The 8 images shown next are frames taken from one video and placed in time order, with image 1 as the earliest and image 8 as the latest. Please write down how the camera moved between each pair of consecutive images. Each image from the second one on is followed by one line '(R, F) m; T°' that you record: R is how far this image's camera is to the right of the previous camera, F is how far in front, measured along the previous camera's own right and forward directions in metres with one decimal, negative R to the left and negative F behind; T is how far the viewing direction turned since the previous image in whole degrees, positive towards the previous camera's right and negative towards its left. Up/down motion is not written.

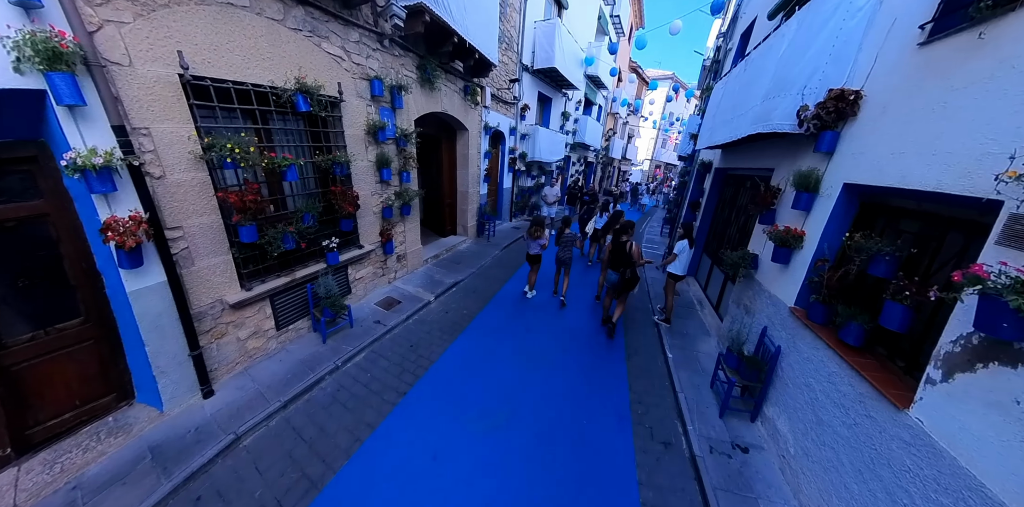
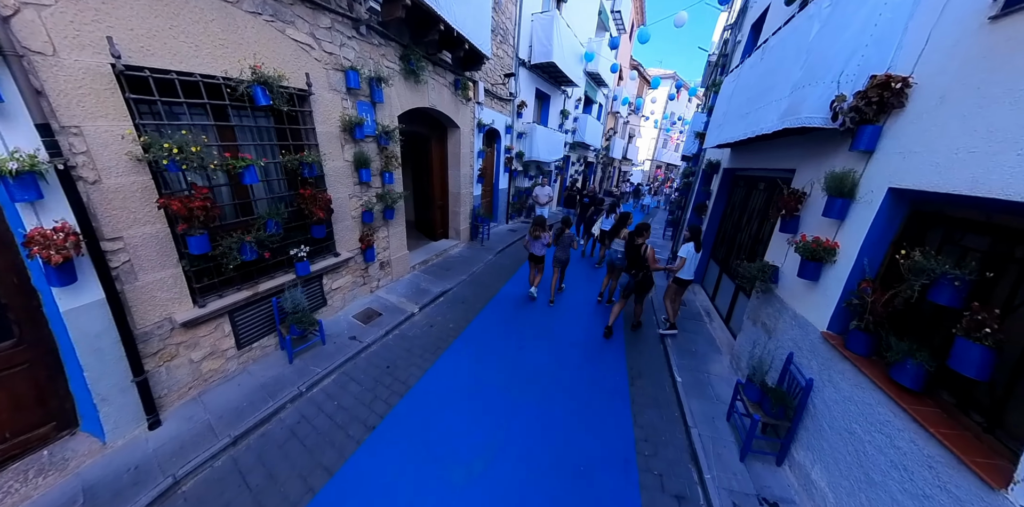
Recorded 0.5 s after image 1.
(+0.1, +0.4) m; 0°
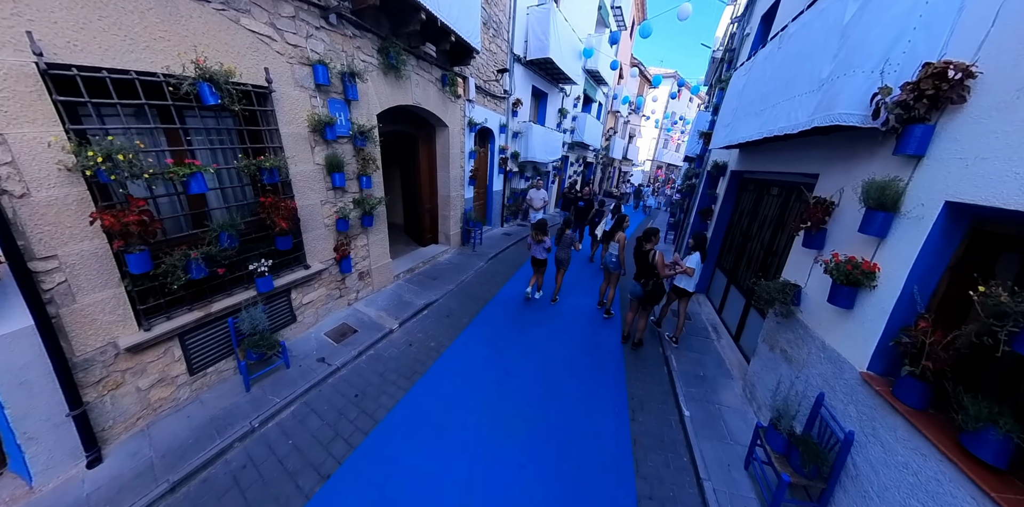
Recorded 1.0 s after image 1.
(+0.1, +0.4) m; 0°
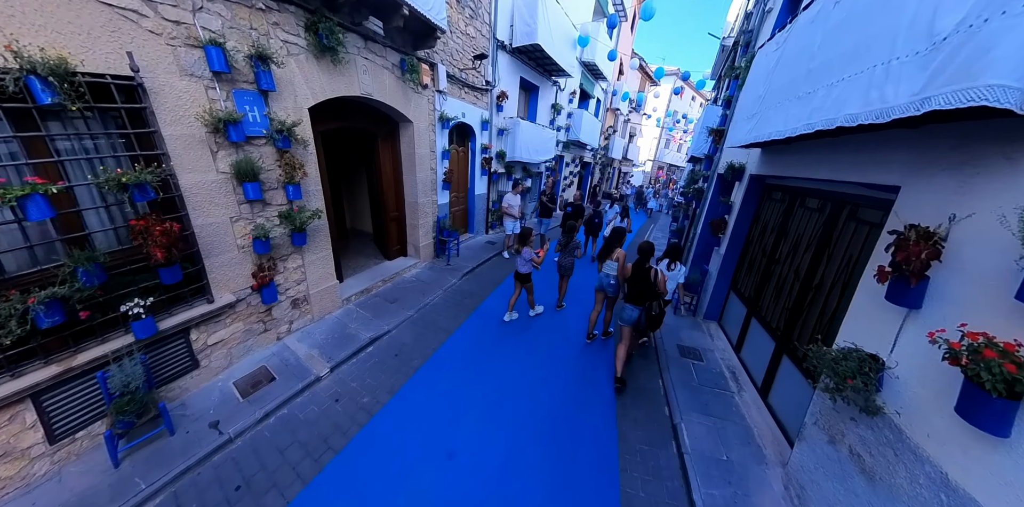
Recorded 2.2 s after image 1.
(+0.4, +0.9) m; 0°
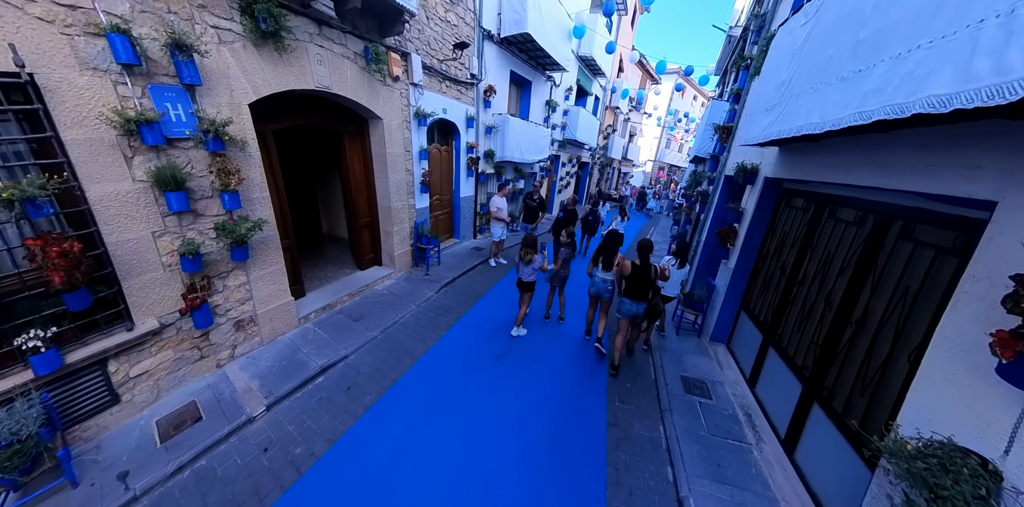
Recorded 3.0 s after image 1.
(+0.3, +0.5) m; 0°
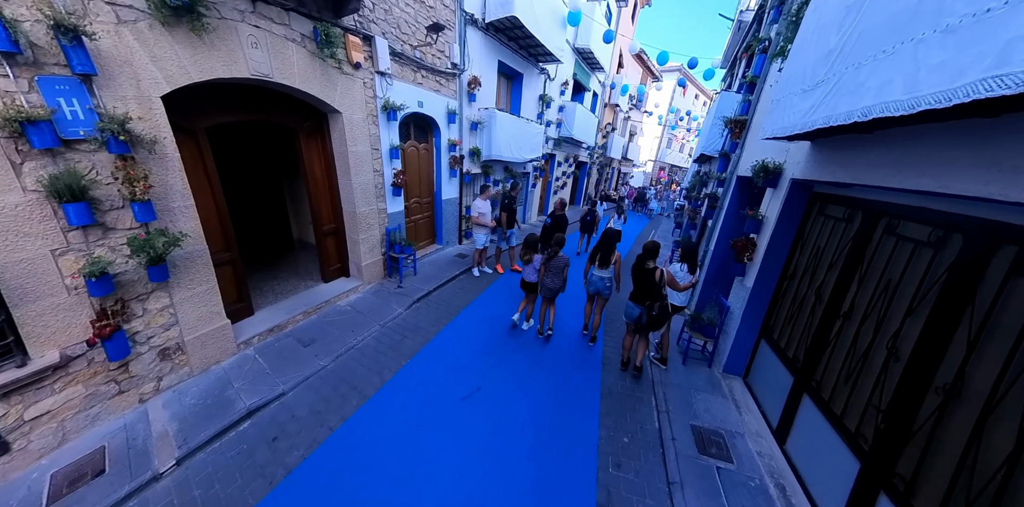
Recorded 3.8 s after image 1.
(+0.3, +0.6) m; 0°
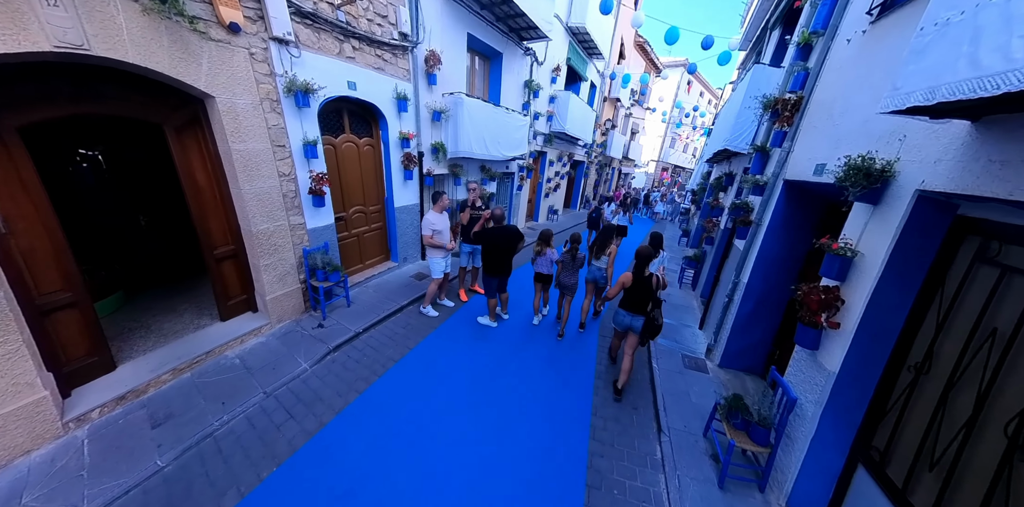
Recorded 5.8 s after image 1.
(+0.5, +1.3) m; 0°
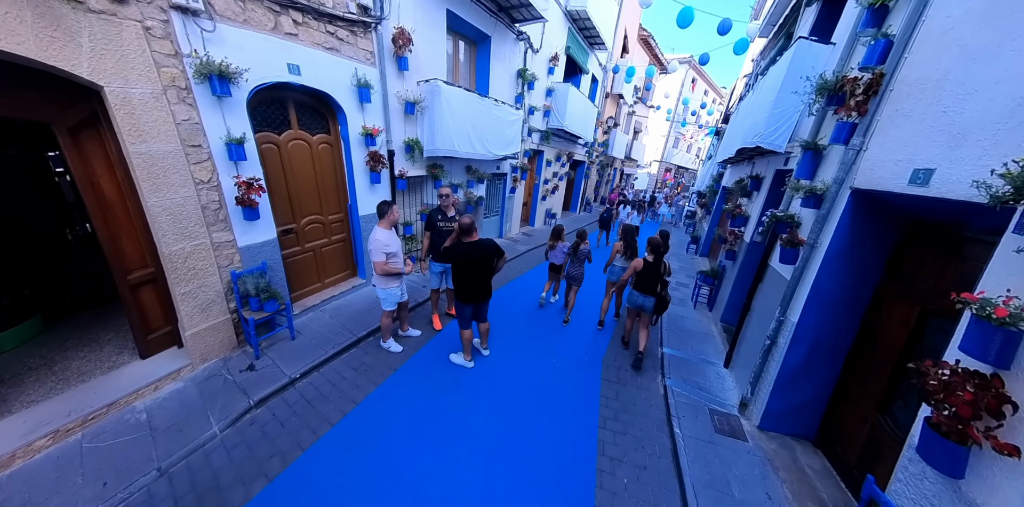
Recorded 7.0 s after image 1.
(+0.2, +0.8) m; 0°
